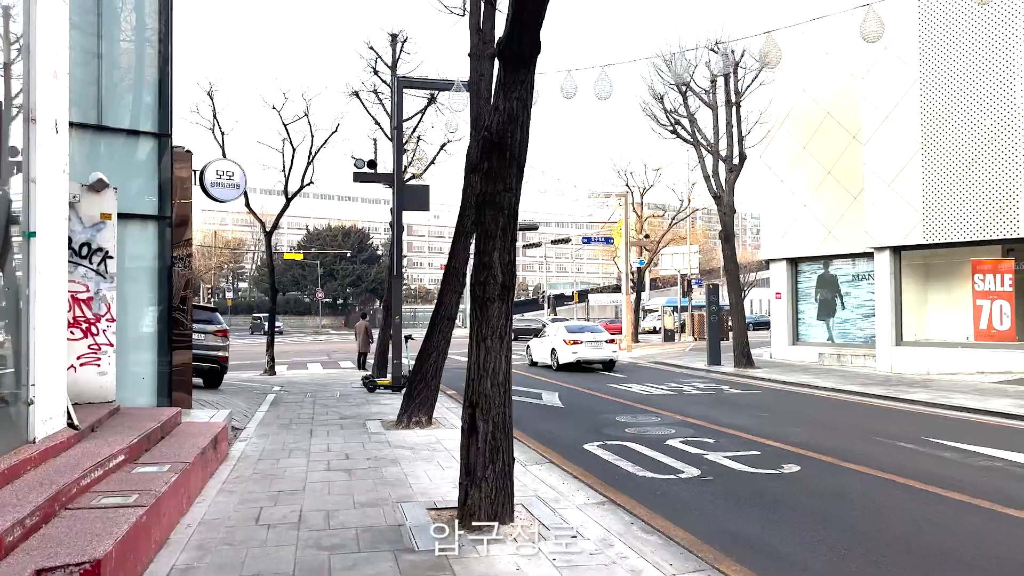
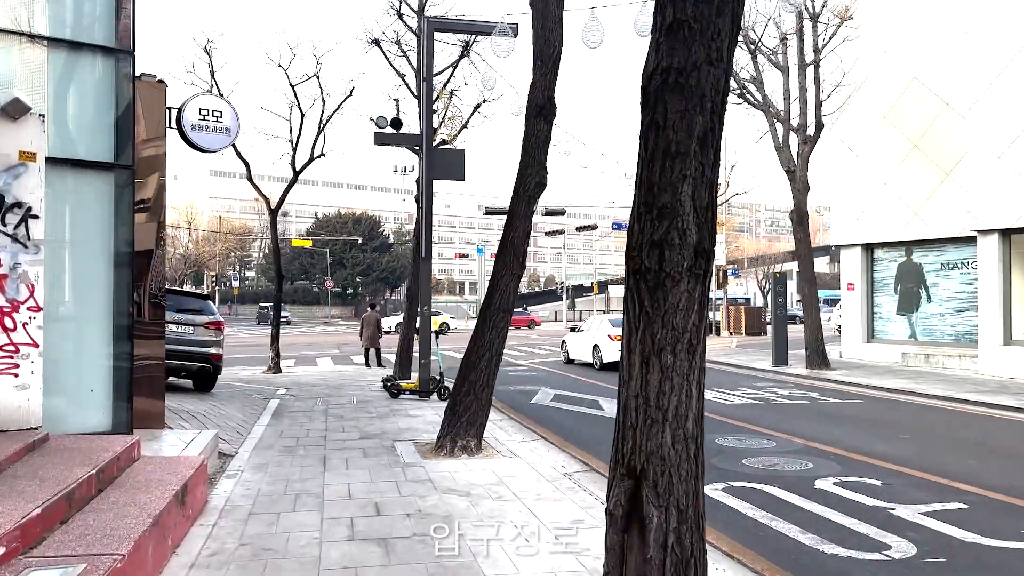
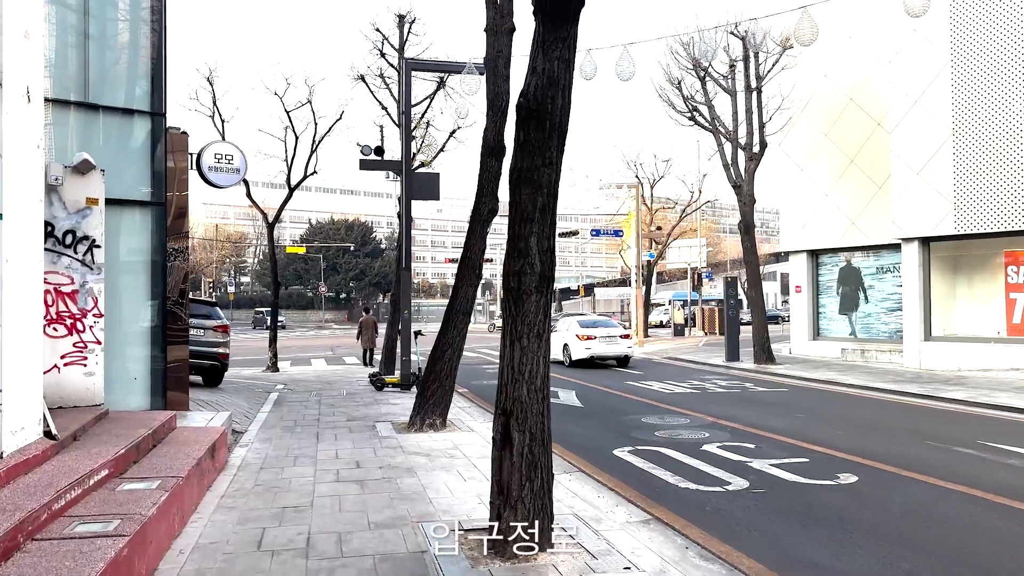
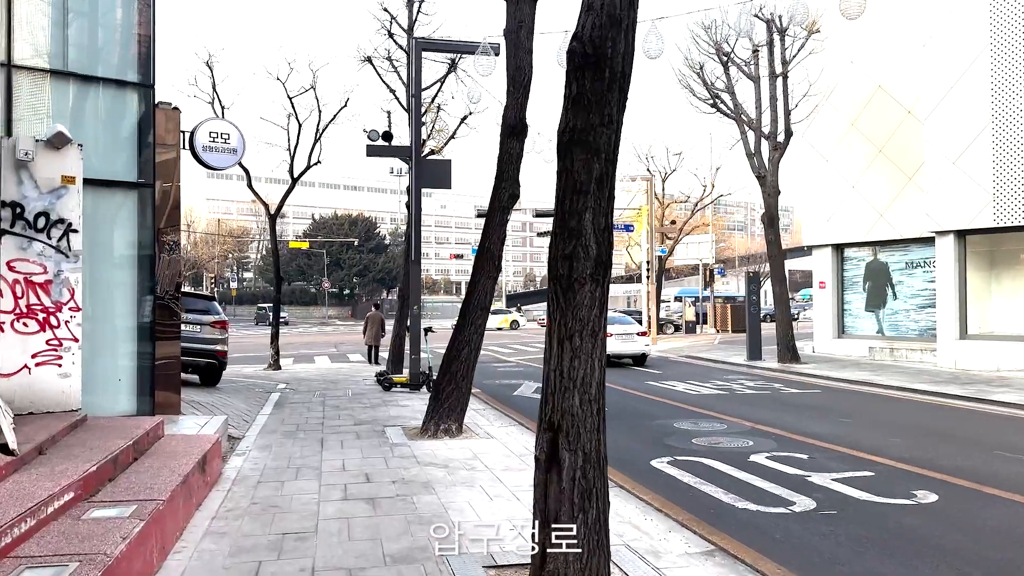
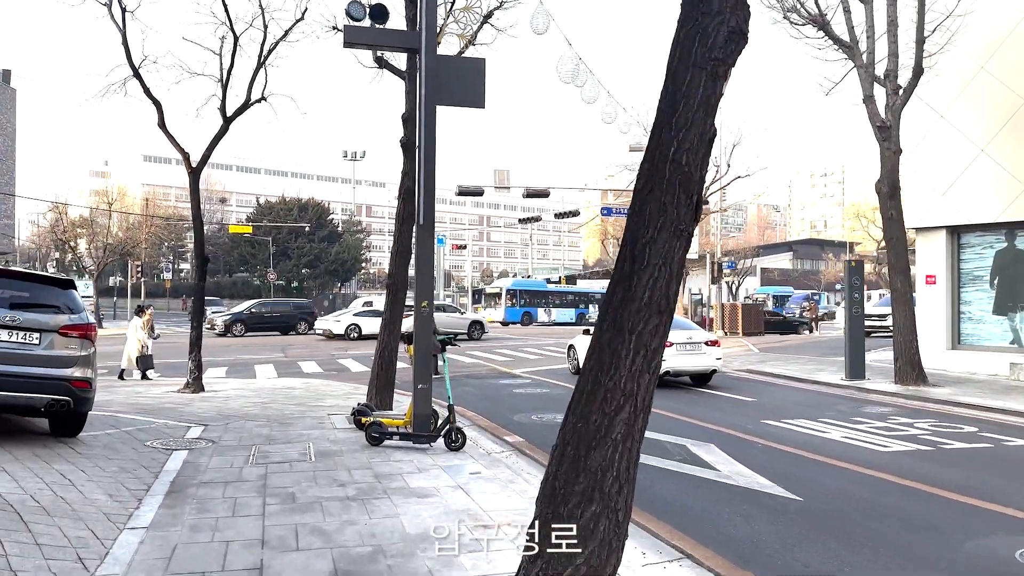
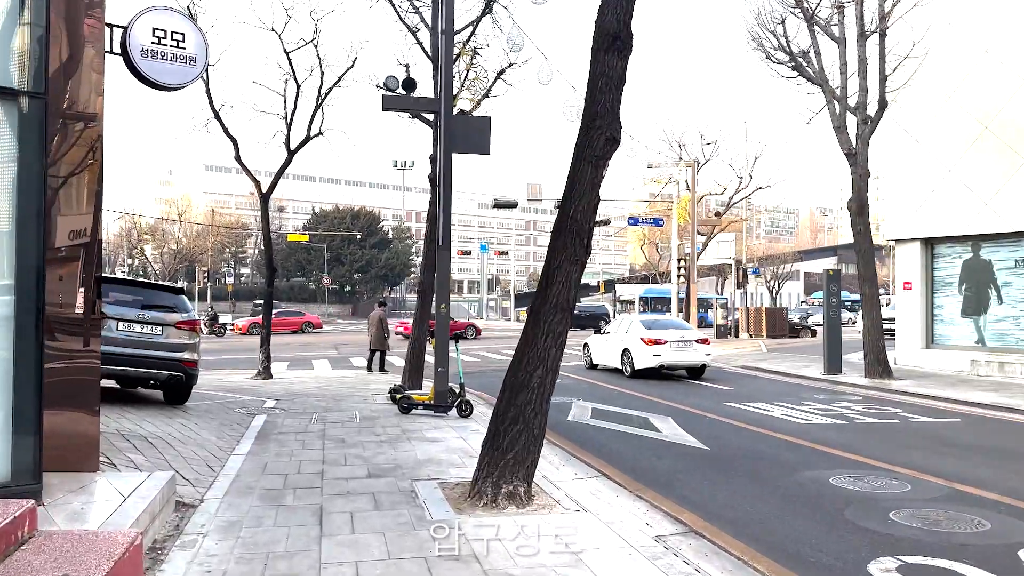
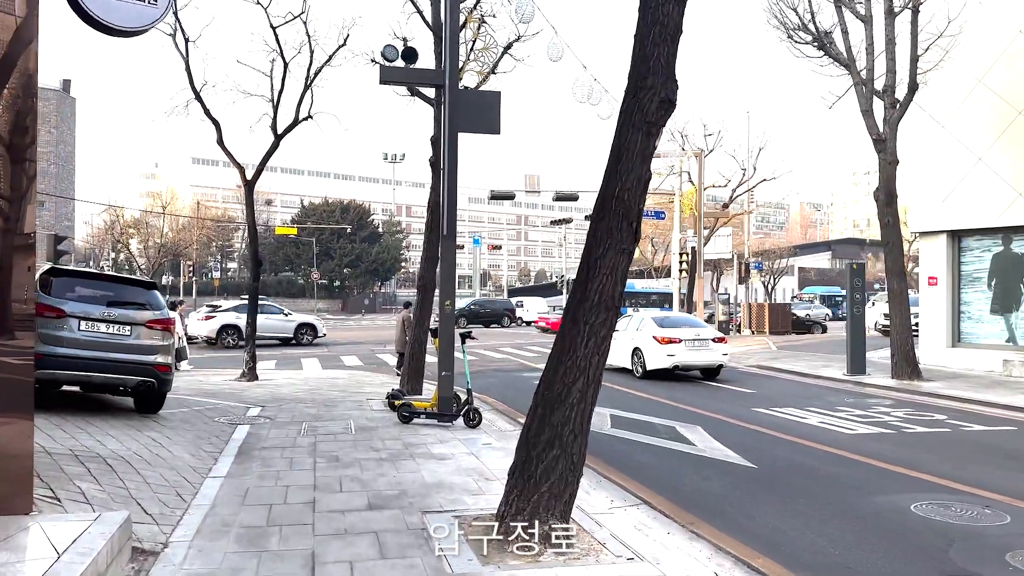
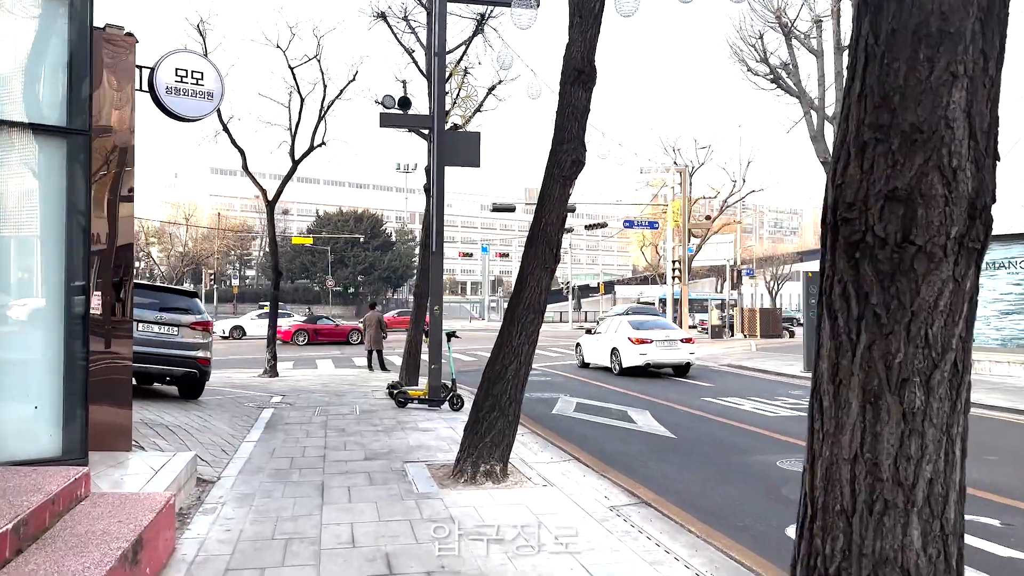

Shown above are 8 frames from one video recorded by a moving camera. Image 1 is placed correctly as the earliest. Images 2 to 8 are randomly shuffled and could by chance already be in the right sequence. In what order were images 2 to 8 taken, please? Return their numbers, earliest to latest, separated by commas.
3, 4, 2, 8, 6, 7, 5
